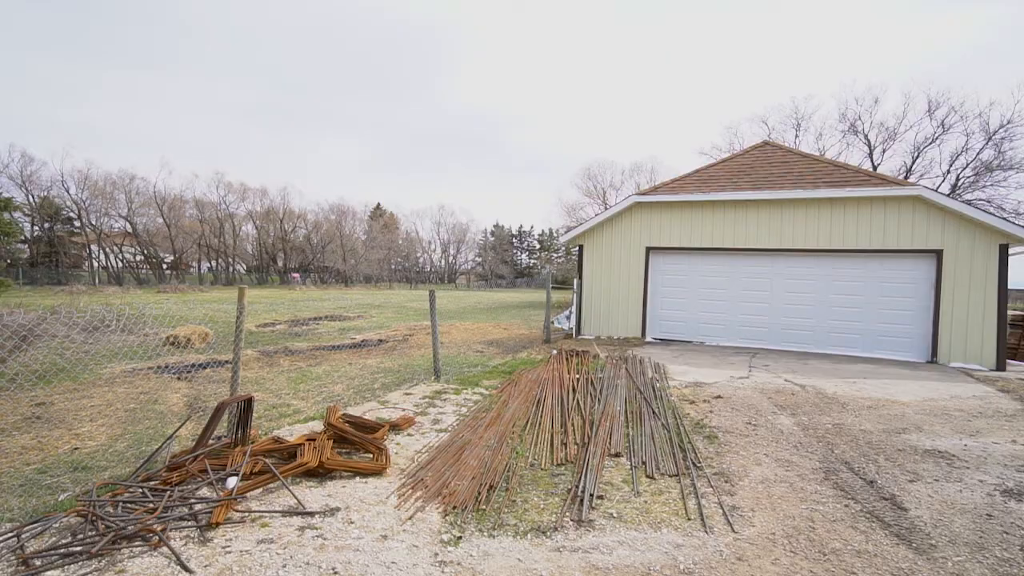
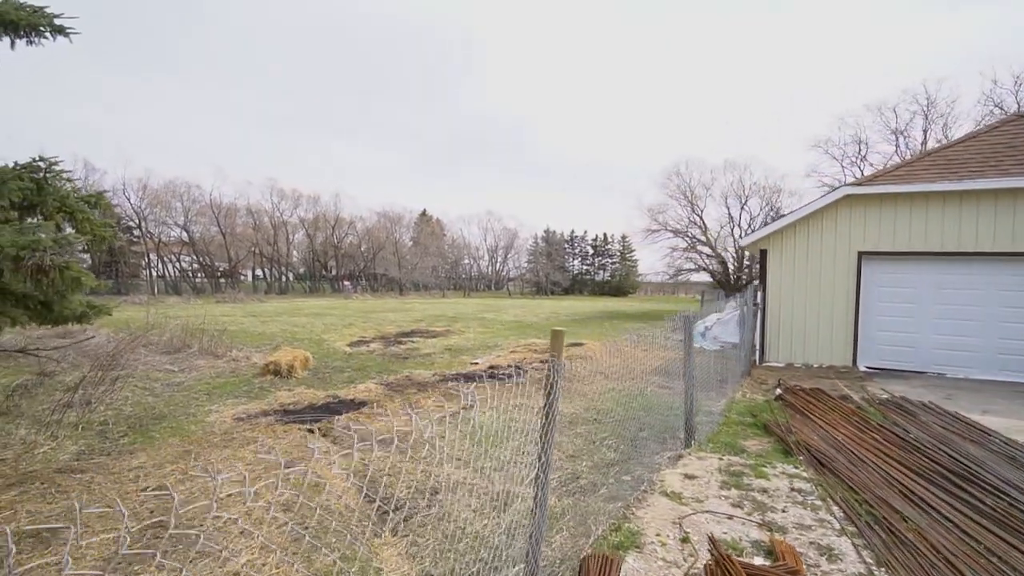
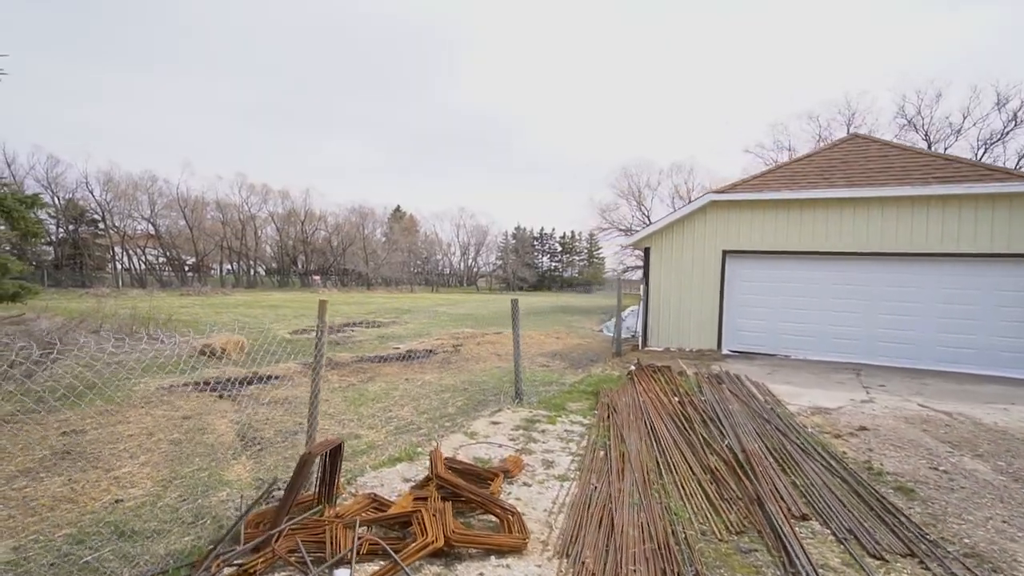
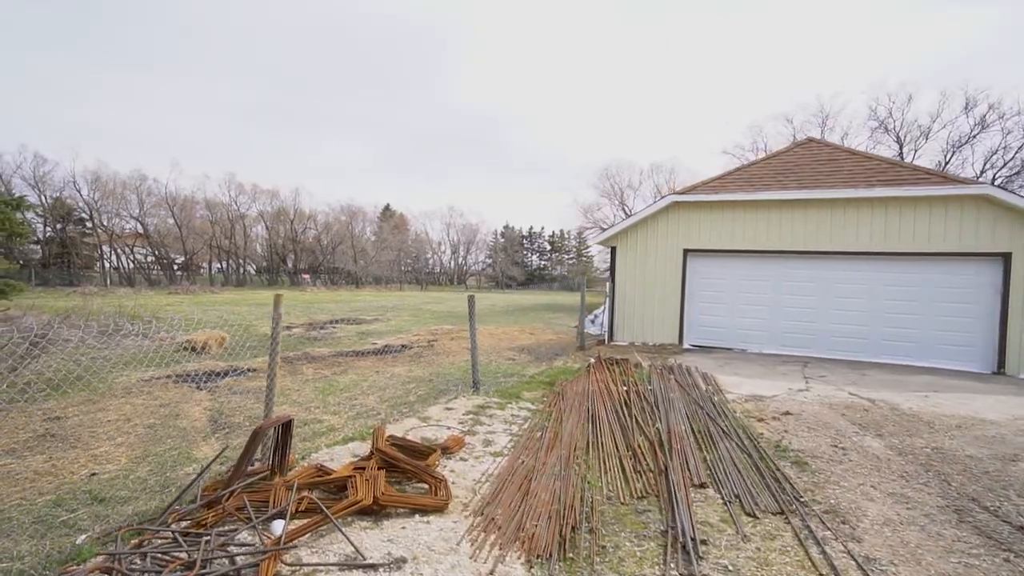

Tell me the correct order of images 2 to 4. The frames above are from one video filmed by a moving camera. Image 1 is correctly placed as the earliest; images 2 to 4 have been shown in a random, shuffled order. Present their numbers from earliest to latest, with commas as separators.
4, 3, 2
